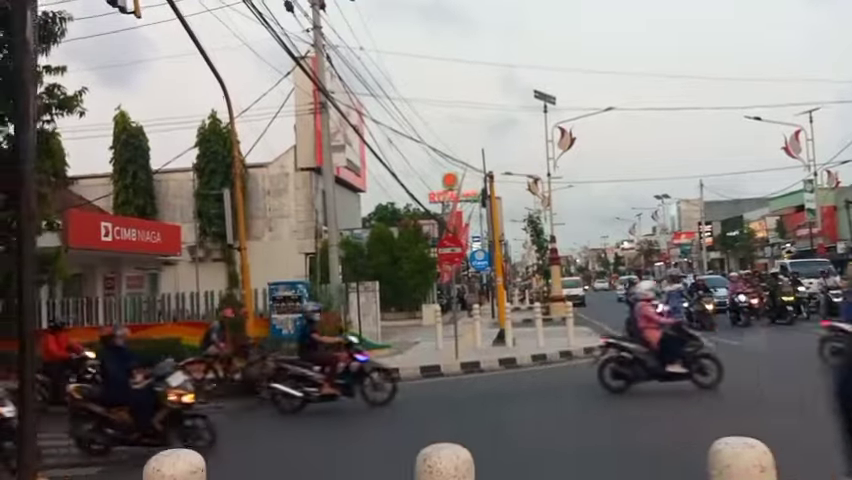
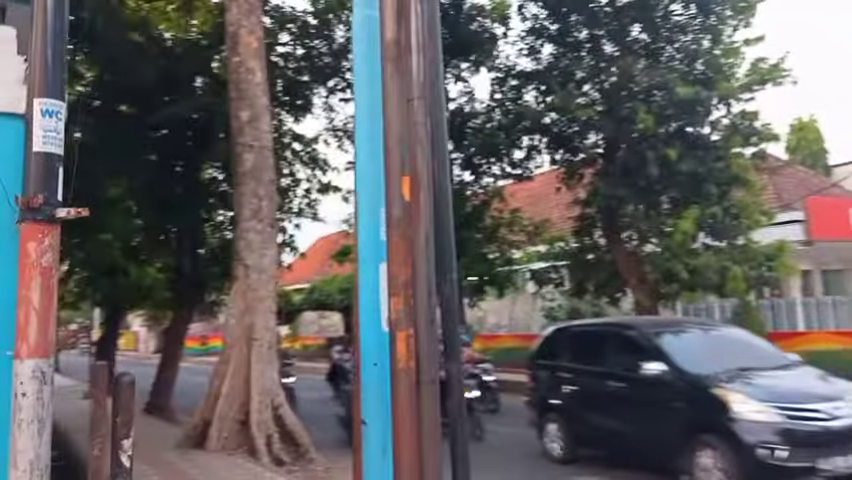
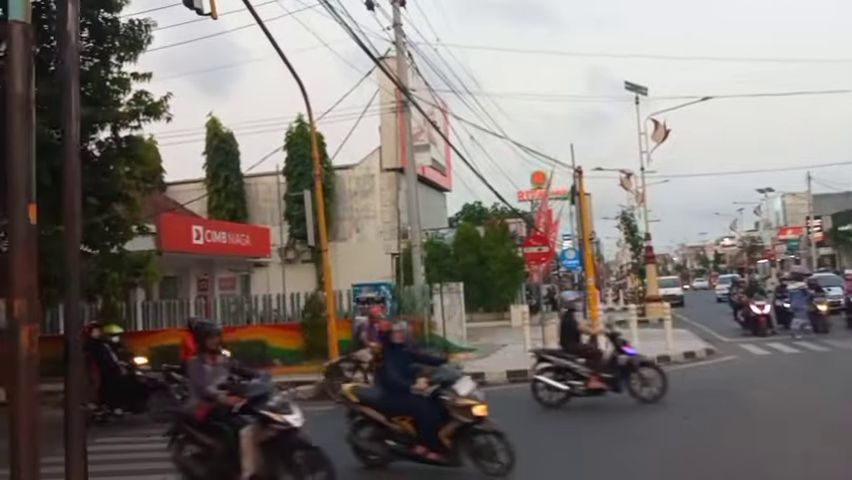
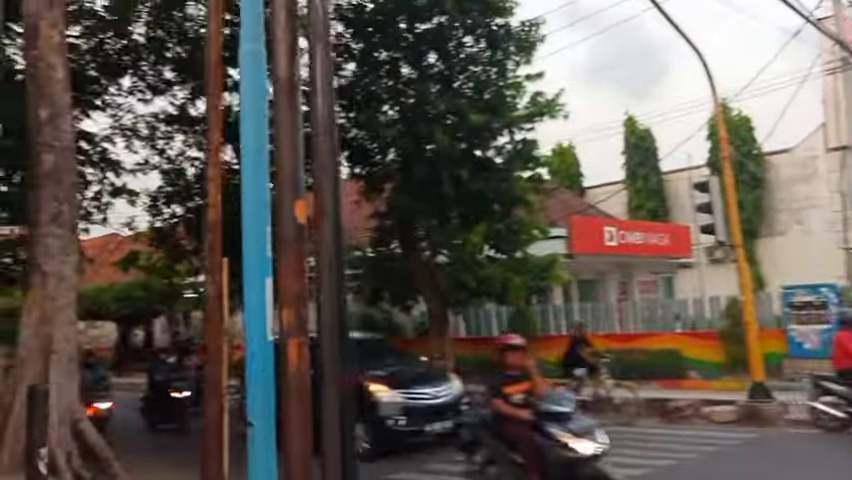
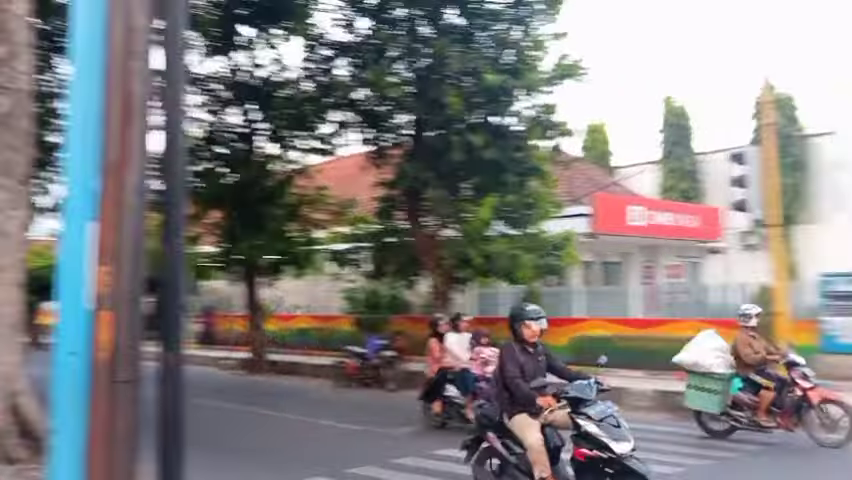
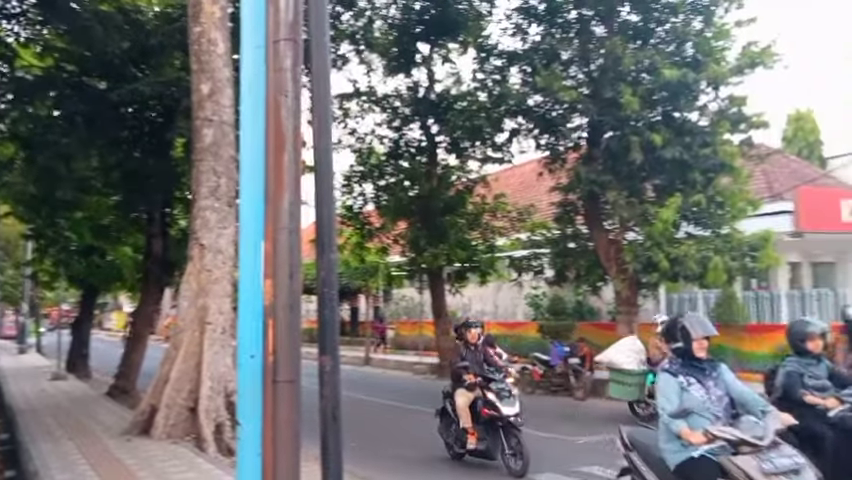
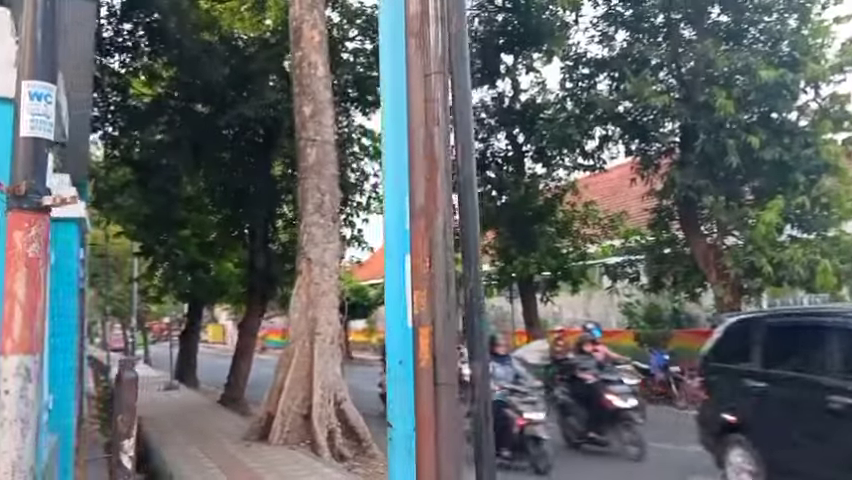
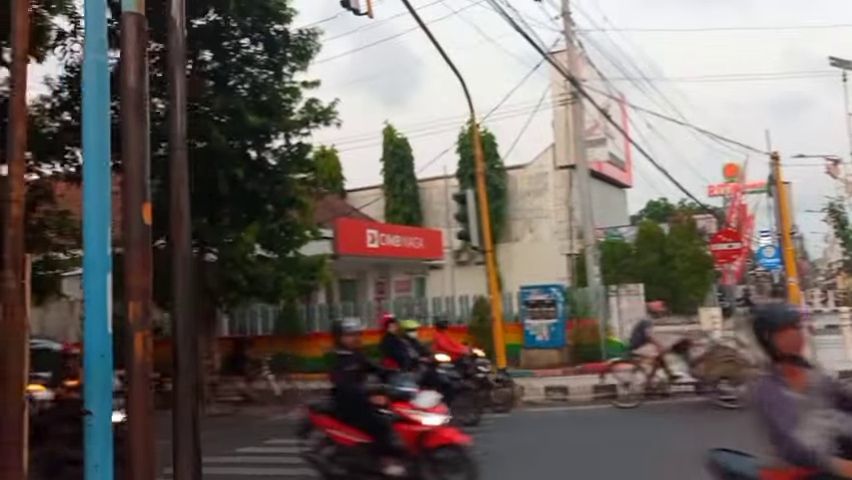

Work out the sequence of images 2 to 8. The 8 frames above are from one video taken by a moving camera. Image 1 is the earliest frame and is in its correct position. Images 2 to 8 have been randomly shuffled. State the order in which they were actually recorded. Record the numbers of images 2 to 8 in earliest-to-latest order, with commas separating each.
3, 8, 4, 2, 7, 6, 5
